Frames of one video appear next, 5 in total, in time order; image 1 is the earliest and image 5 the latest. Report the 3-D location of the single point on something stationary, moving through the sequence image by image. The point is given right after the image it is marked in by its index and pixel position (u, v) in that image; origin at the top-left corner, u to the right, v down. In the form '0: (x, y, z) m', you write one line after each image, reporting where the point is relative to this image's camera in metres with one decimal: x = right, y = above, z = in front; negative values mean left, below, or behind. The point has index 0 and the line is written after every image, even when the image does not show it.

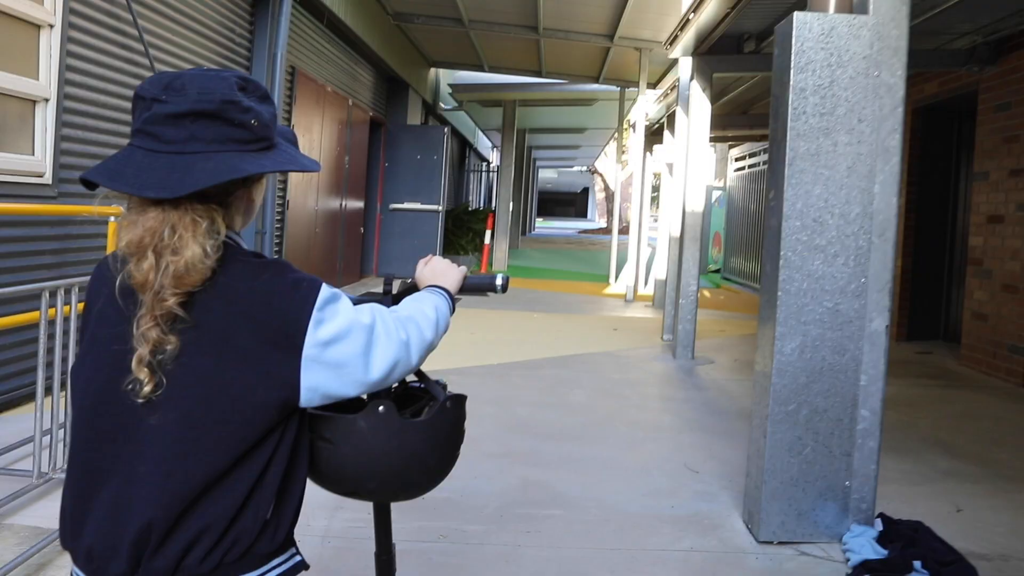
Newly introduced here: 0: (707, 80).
0: (+1.0, +1.1, +6.4) m
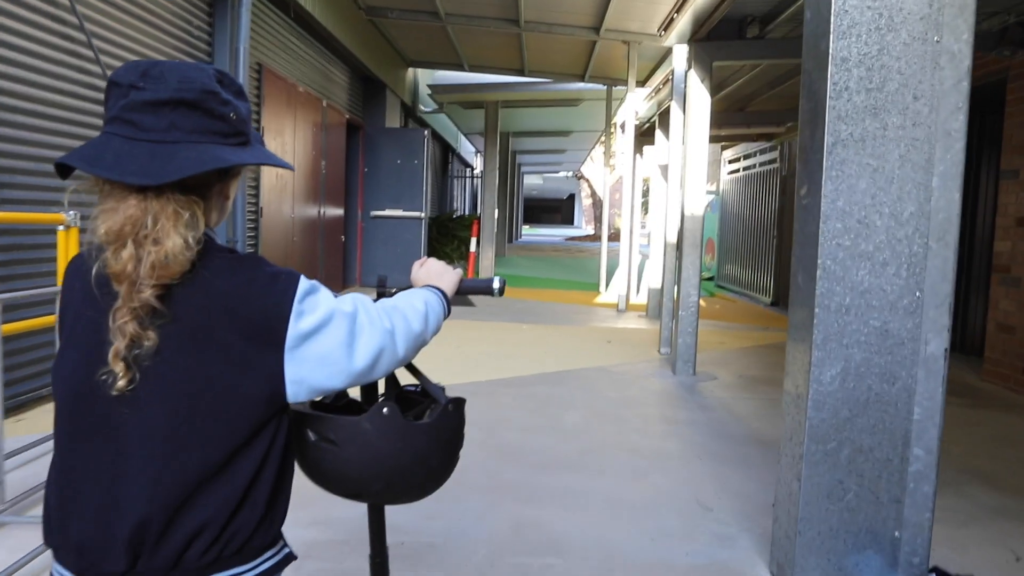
0: (+1.0, +1.1, +5.9) m
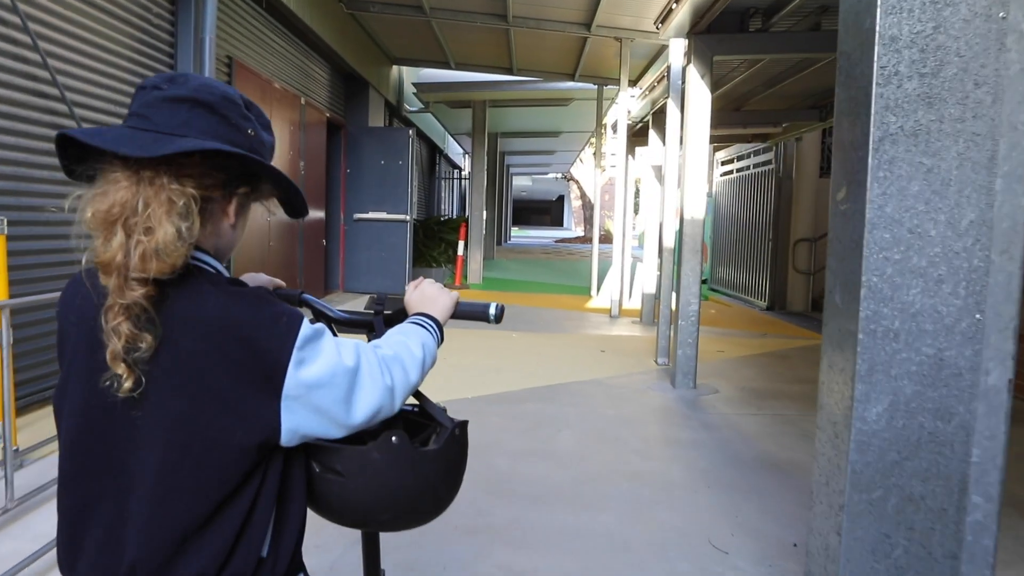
0: (+0.9, +1.0, +5.6) m
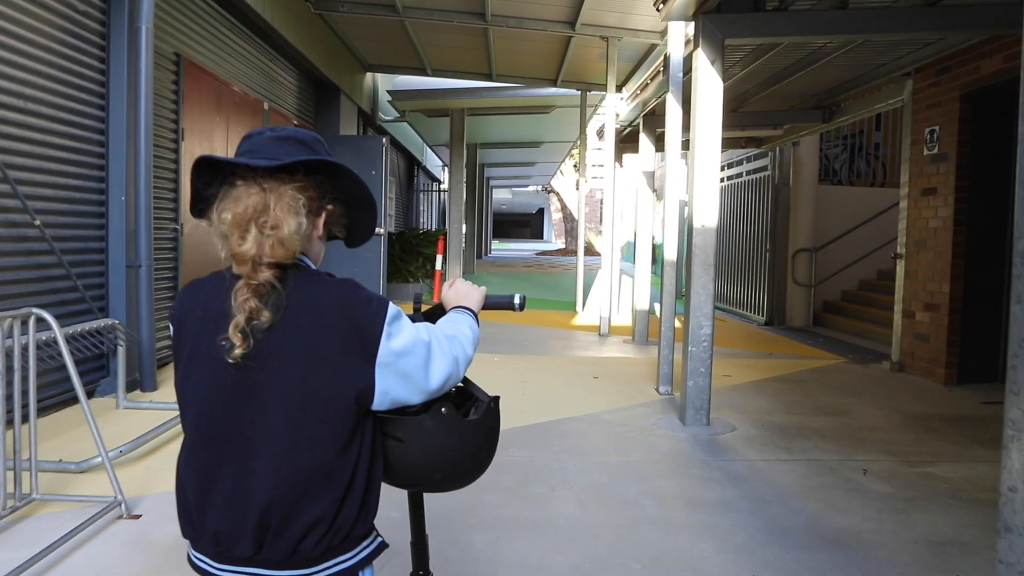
0: (+0.8, +0.9, +4.8) m
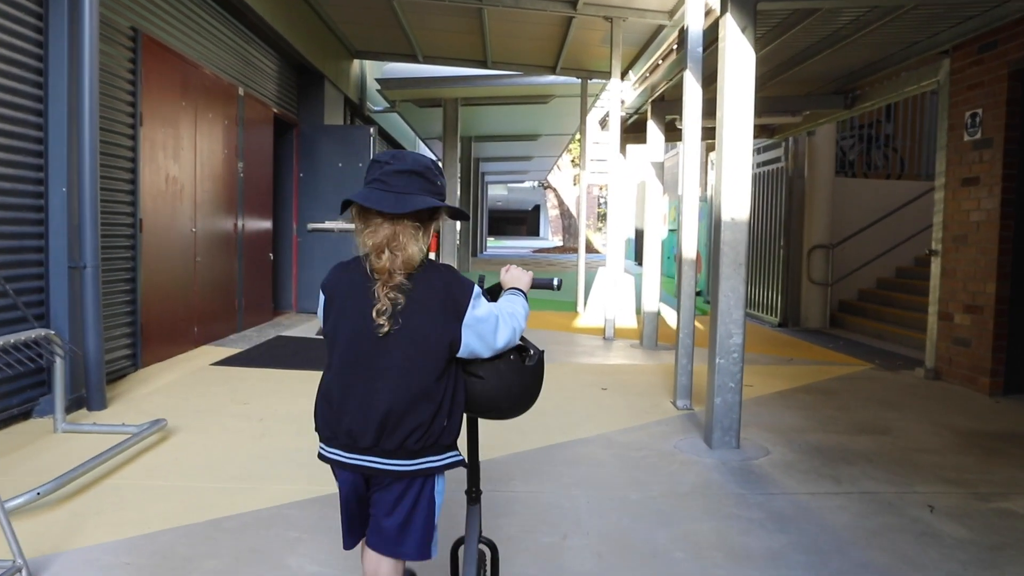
0: (+0.8, +0.9, +4.2) m
